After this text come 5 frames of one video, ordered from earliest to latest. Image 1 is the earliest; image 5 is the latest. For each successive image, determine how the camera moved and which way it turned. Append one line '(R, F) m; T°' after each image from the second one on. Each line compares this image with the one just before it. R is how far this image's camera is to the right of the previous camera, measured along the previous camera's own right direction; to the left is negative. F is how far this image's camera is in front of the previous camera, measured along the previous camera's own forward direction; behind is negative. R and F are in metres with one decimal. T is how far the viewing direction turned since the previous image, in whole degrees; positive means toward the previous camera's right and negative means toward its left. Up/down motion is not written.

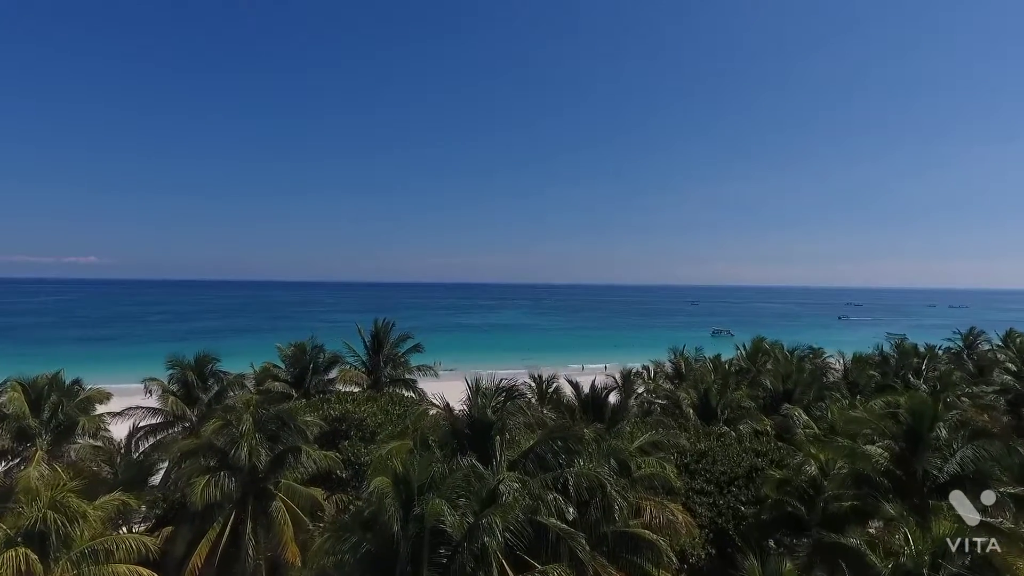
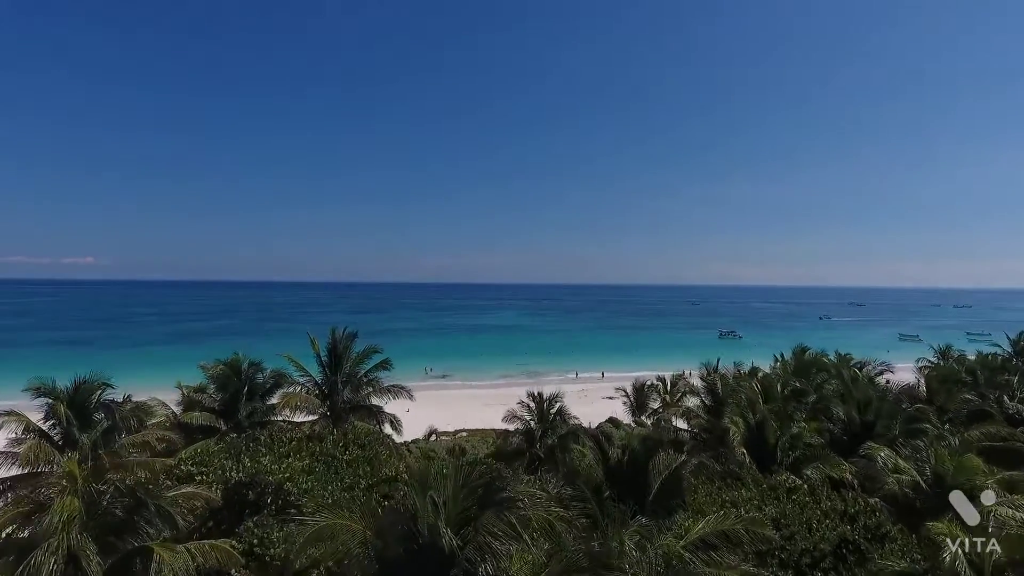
(+0.2, +3.8) m; 0°
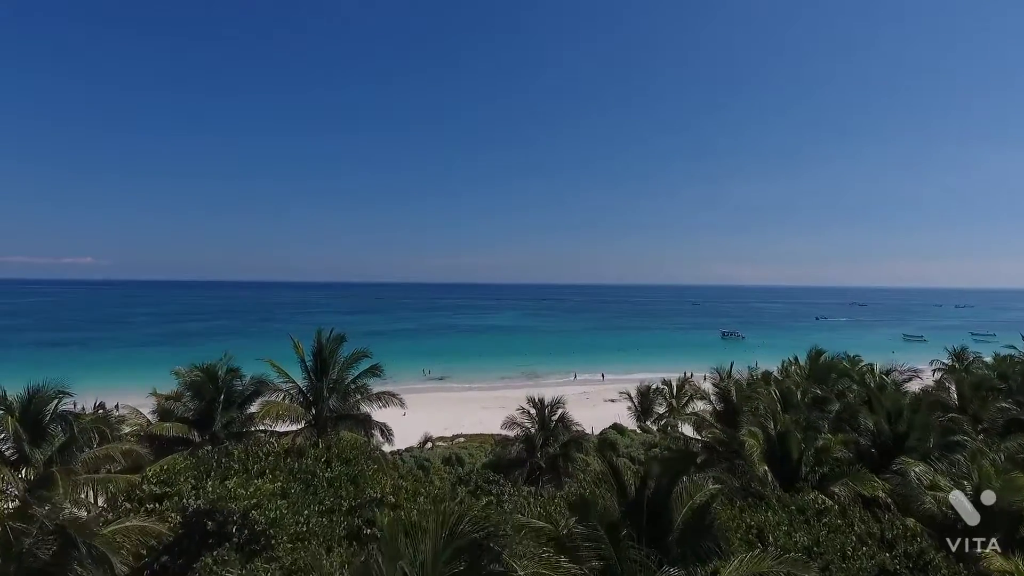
(0.0, +1.0) m; 0°
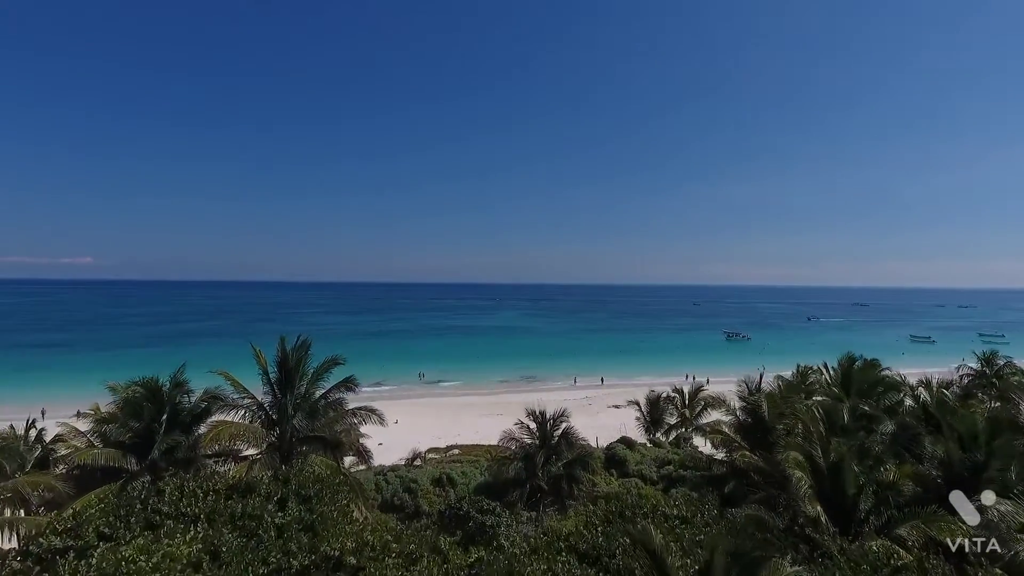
(+0.1, +1.9) m; 0°
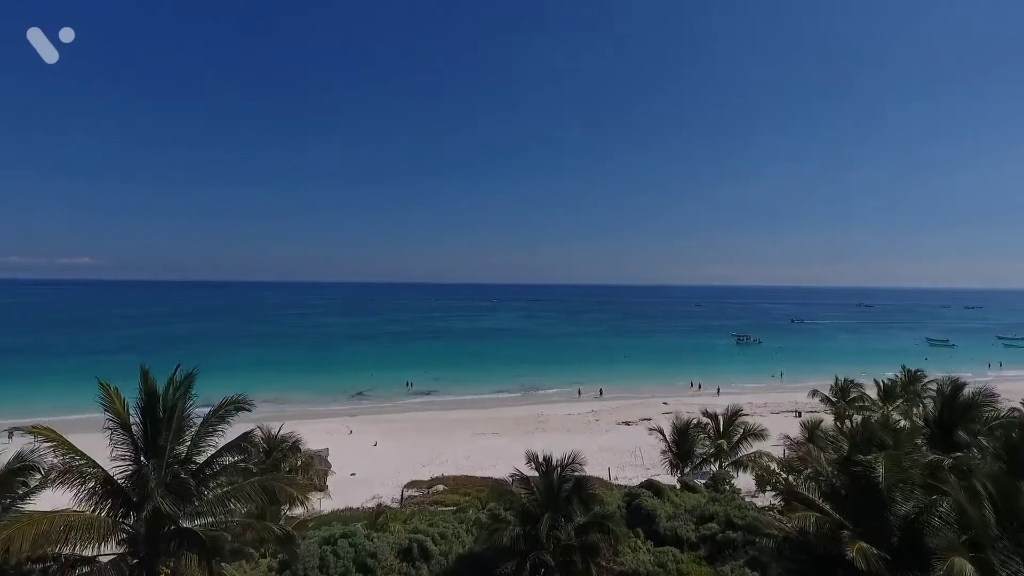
(+0.1, +4.1) m; 0°
